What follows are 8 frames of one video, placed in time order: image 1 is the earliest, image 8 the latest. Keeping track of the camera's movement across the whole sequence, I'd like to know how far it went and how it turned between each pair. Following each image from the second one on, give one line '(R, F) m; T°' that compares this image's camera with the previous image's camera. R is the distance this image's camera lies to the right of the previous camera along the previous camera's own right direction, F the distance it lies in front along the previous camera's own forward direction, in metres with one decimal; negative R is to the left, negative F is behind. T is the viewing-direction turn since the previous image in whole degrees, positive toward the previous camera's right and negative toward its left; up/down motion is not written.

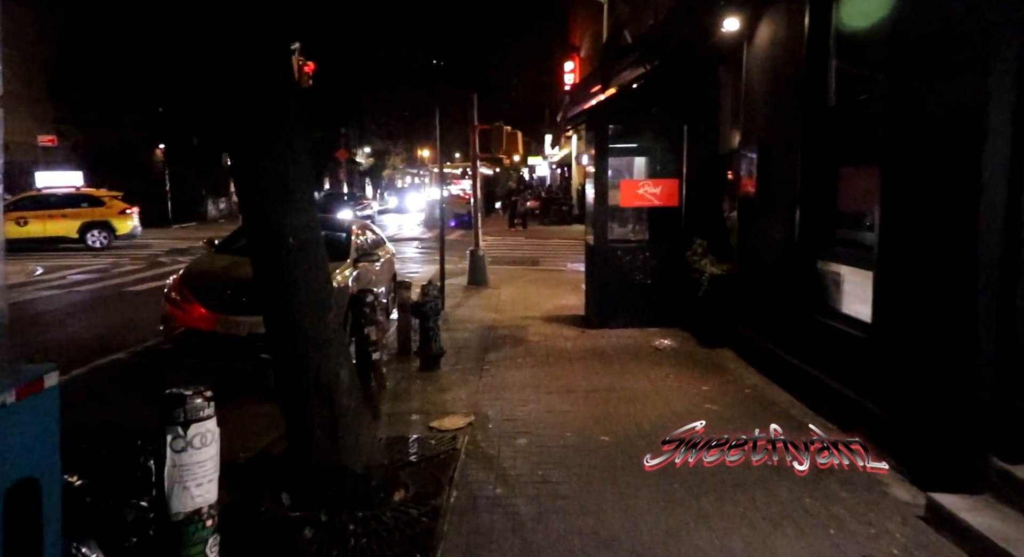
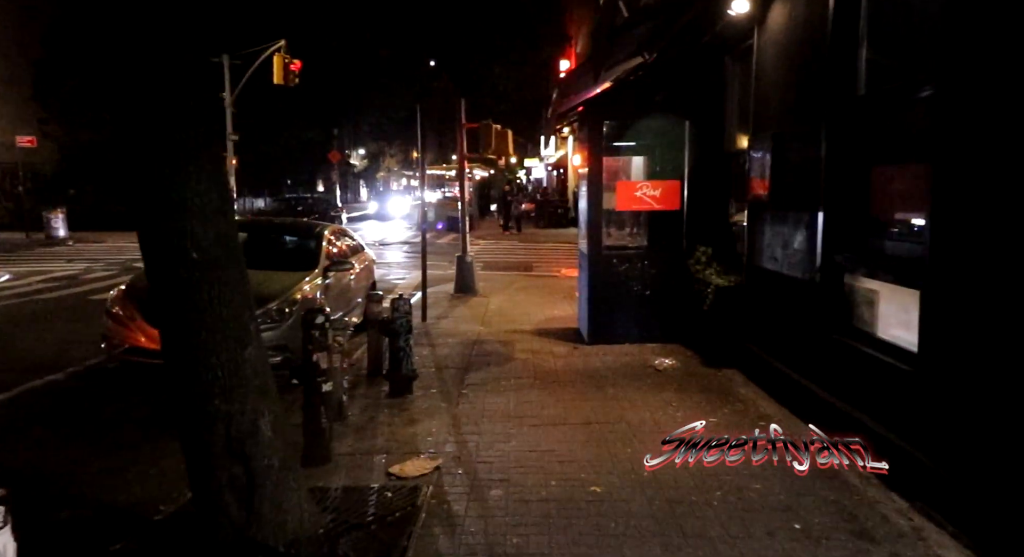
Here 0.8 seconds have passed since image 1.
(+0.1, +0.9) m; 0°
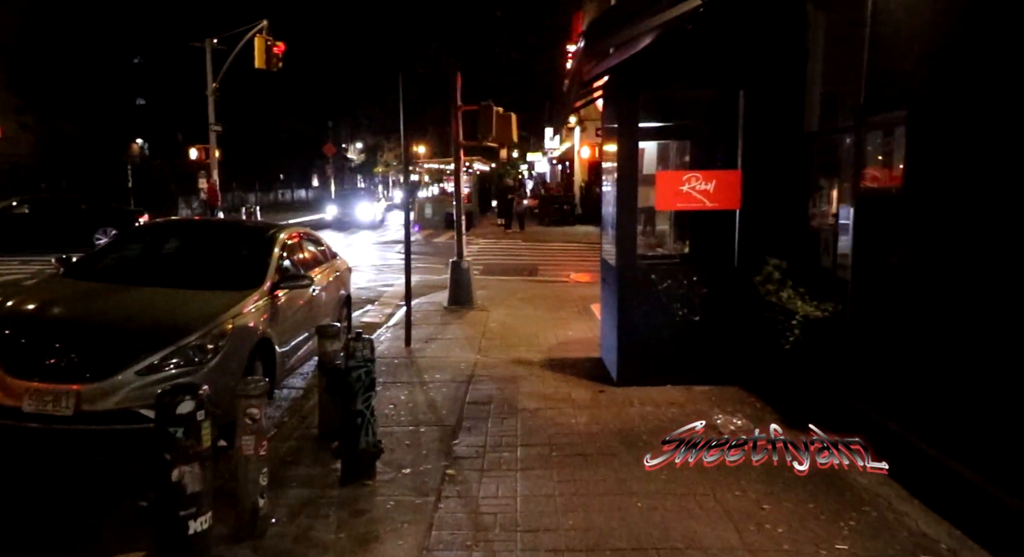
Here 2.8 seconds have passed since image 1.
(0.0, +2.3) m; 0°
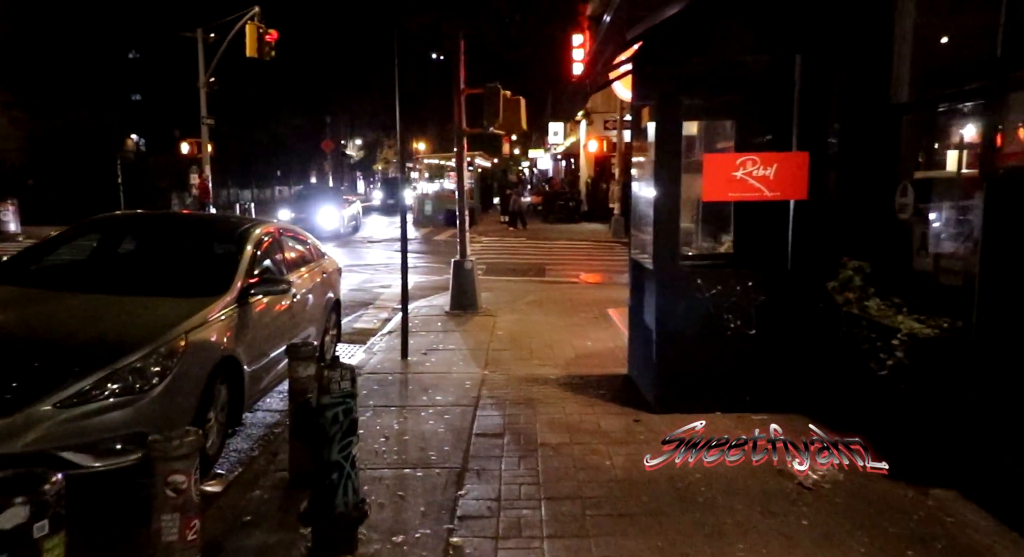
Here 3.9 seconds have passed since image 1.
(-0.1, +1.3) m; 0°
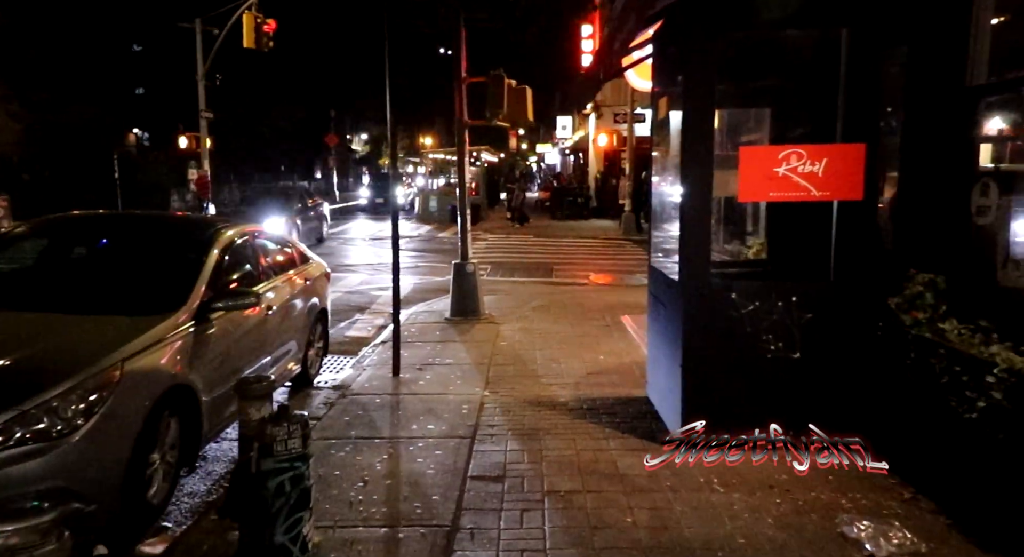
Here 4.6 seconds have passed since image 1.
(0.0, +0.9) m; -1°
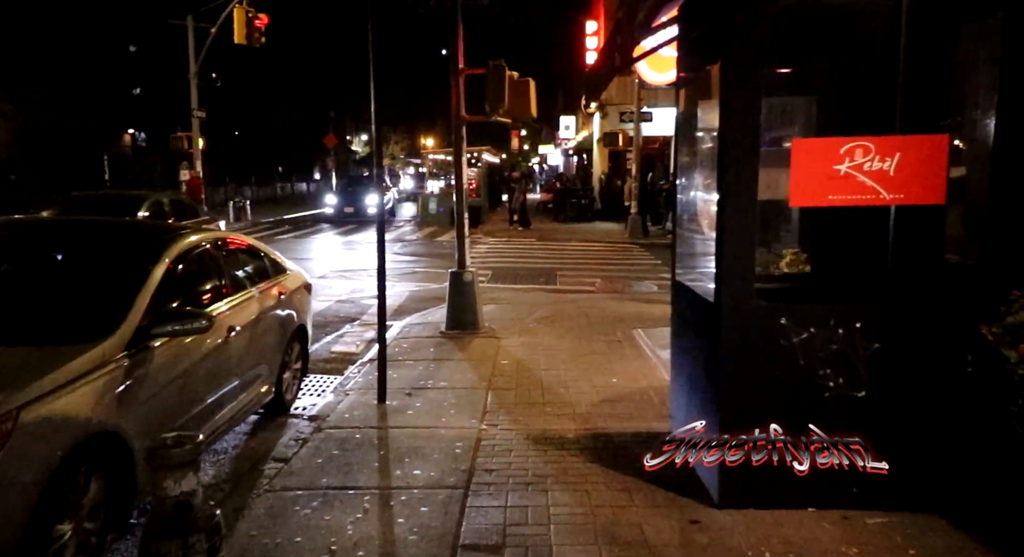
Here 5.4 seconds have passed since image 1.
(0.0, +0.9) m; 0°
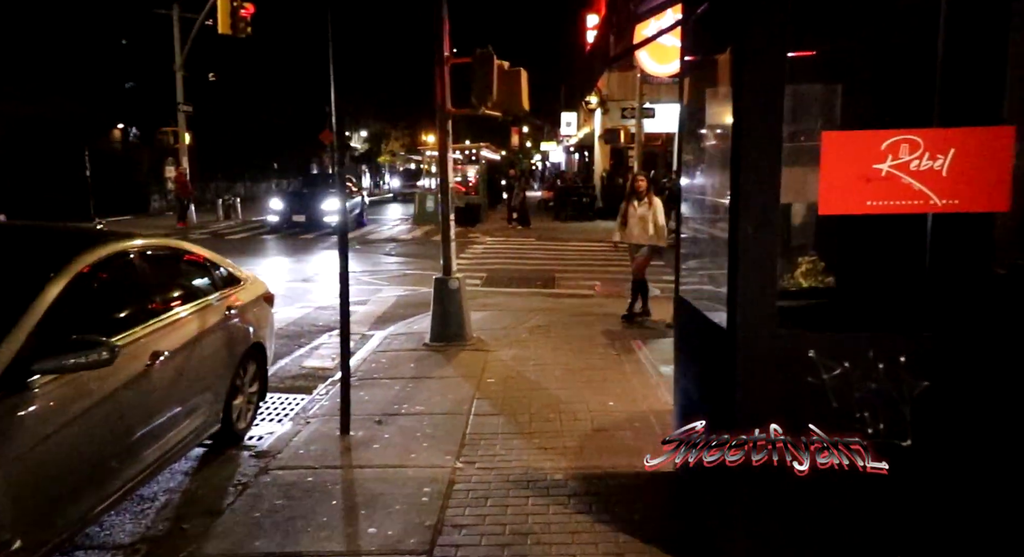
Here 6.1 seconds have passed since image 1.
(+0.2, +0.8) m; 0°
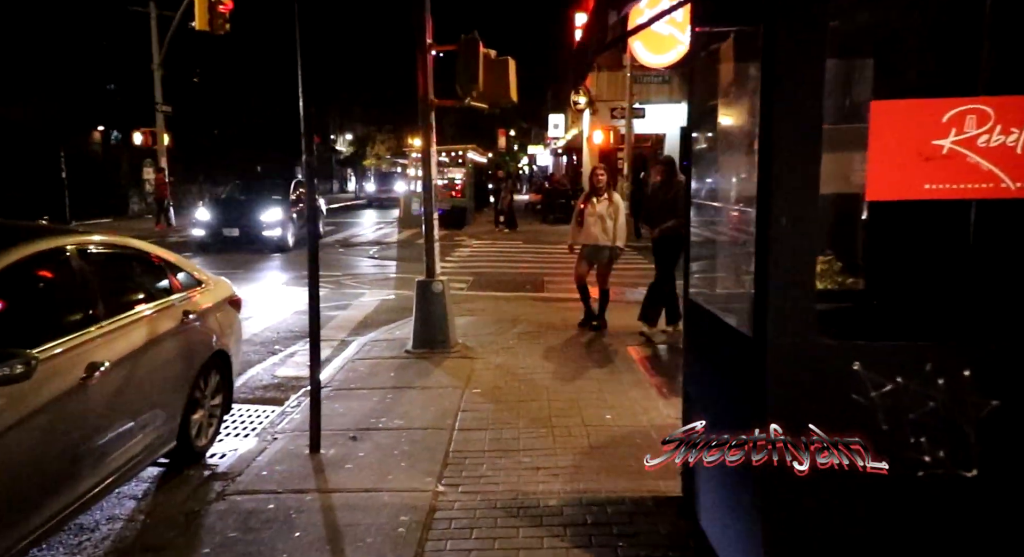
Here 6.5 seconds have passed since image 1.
(0.0, +0.6) m; +1°
